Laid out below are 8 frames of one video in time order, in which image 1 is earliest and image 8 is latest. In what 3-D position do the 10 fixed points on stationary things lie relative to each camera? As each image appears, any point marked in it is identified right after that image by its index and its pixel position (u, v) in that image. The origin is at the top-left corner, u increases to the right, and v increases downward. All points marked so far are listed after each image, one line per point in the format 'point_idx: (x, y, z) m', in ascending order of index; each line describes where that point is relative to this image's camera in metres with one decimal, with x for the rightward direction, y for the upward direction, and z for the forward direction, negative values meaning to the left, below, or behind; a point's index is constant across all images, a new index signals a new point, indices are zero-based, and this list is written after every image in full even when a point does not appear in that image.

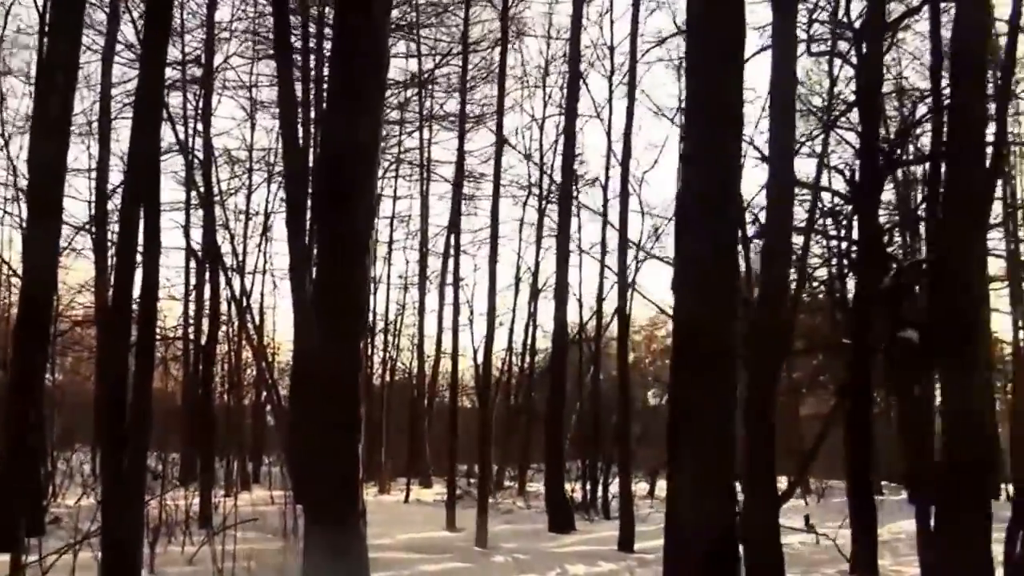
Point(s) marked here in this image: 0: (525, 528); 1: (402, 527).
0: (+0.2, -3.0, +18.2) m
1: (-1.3, -2.9, +17.8) m
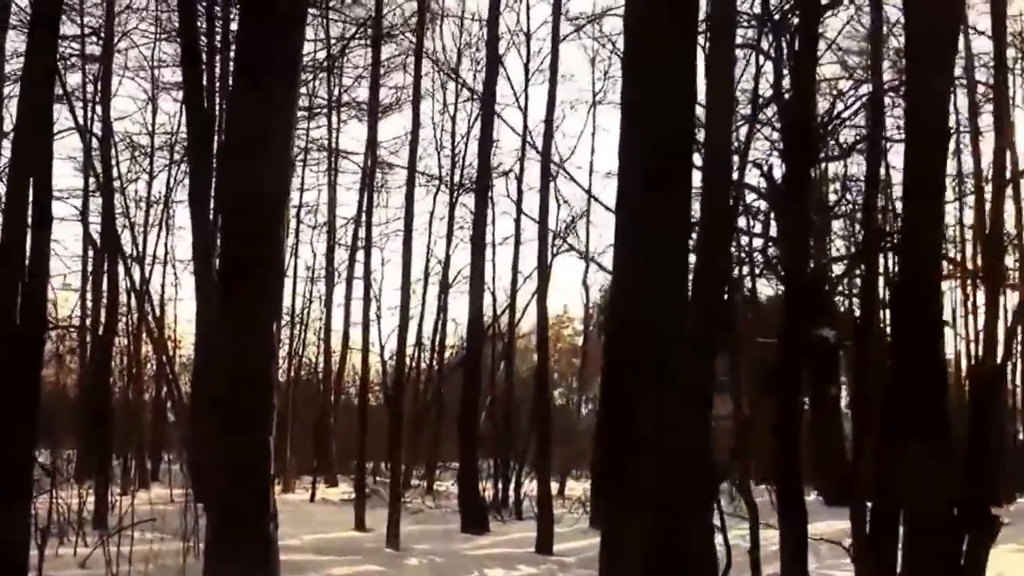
0: (-0.9, -2.9, +17.6) m
1: (-2.4, -2.8, +17.0) m
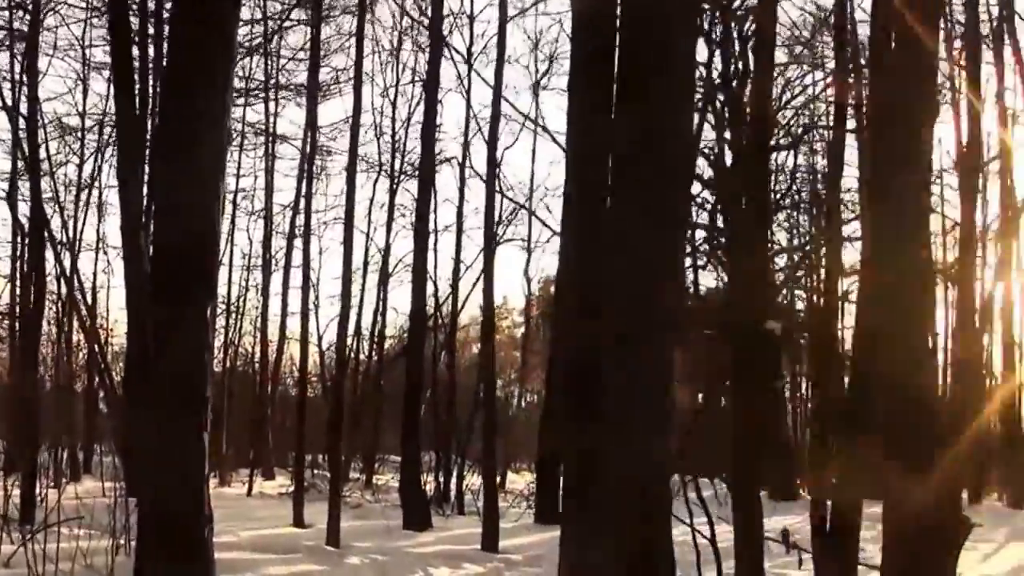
0: (-1.6, -2.8, +17.1) m
1: (-3.1, -2.7, +16.5) m
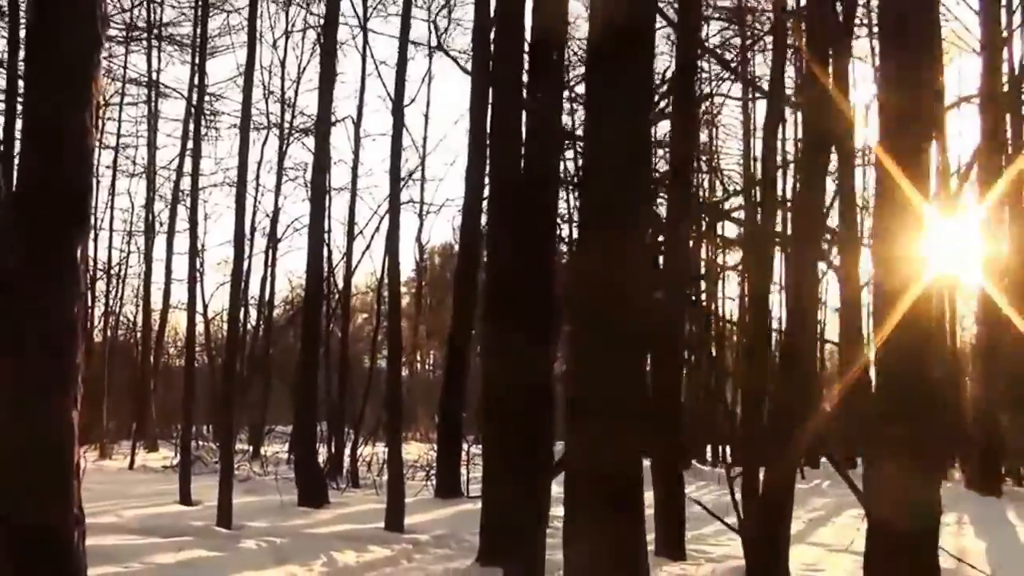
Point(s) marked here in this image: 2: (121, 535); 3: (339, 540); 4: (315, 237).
0: (-2.7, -2.4, +16.1) m
1: (-4.1, -2.3, +15.4) m
2: (-3.0, -1.9, +11.0) m
3: (-1.3, -1.9, +10.9) m
4: (-2.3, +0.6, +16.9) m
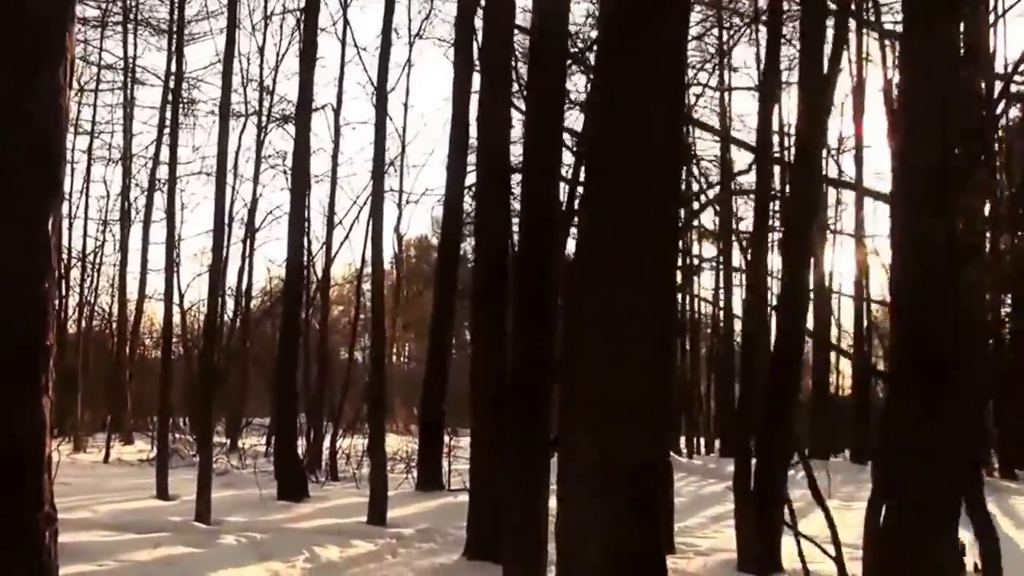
0: (-2.9, -2.3, +15.8) m
1: (-4.3, -2.2, +15.1) m
2: (-3.1, -1.8, +10.7) m
3: (-1.4, -1.8, +10.6) m
4: (-2.5, +0.7, +16.6) m
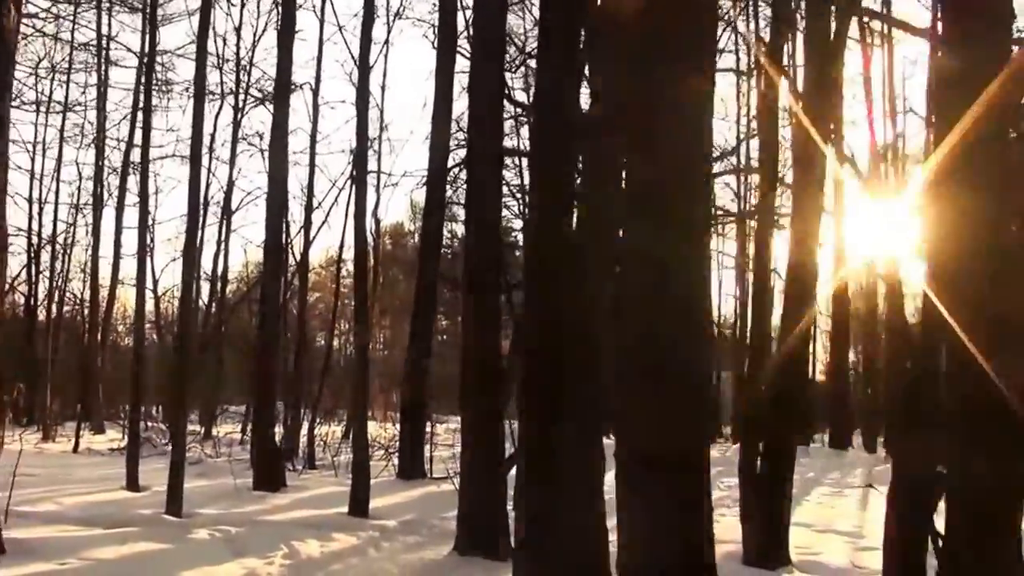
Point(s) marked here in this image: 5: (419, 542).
0: (-3.0, -2.1, +15.2) m
1: (-4.4, -2.0, +14.4) m
2: (-3.1, -1.6, +10.0) m
3: (-1.5, -1.7, +10.0) m
4: (-2.7, +0.9, +15.9) m
5: (-0.6, -1.8, +10.0) m
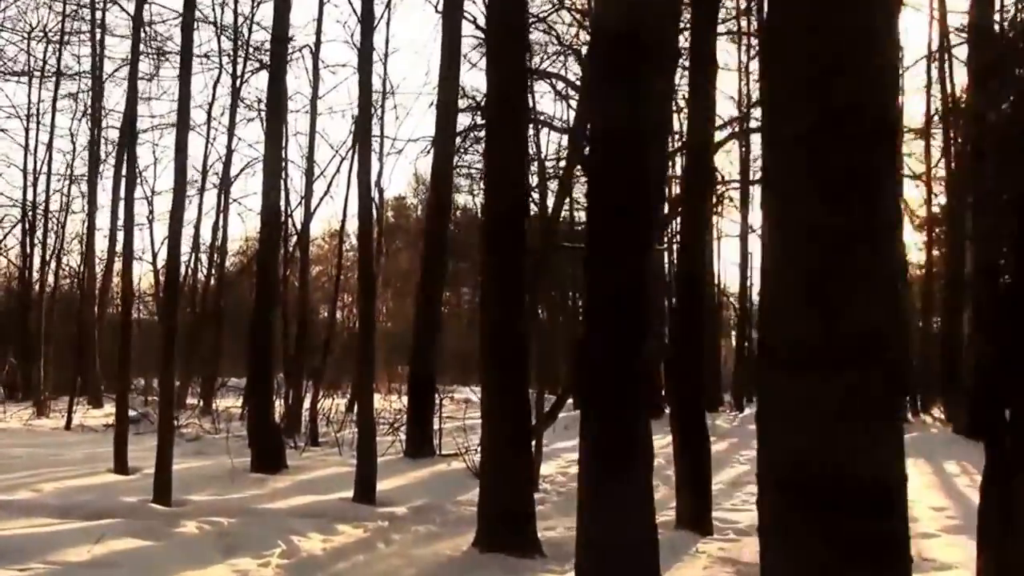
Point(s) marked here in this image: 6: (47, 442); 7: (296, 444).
0: (-2.9, -1.7, +14.2) m
1: (-4.3, -1.7, +13.5) m
2: (-3.0, -1.4, +9.1) m
3: (-1.3, -1.4, +9.0) m
4: (-2.5, +1.3, +14.9) m
5: (-0.5, -1.5, +9.1) m
6: (-5.8, -1.9, +18.1) m
7: (-2.7, -2.0, +18.2) m
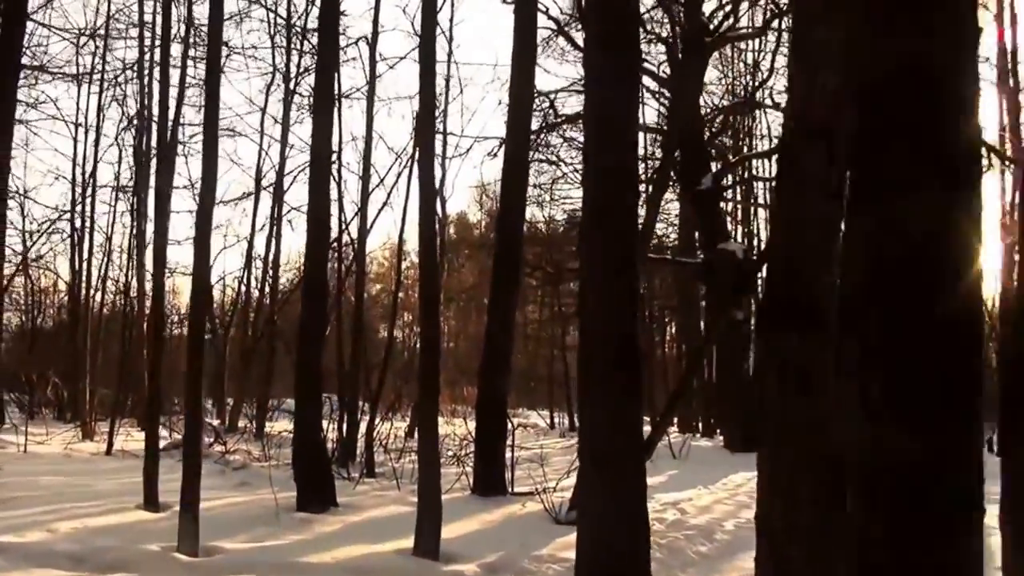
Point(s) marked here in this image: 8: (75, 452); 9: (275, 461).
0: (-2.2, -1.8, +12.6) m
1: (-3.6, -1.8, +11.9) m
2: (-2.5, -1.5, +7.5) m
3: (-0.8, -1.5, +7.3) m
4: (-1.8, +1.1, +13.3) m
5: (0.0, -1.6, +7.3) m
6: (-5.0, -2.1, +16.6) m
7: (-1.9, -2.1, +16.6) m
8: (-6.0, -2.2, +19.8) m
9: (-2.9, -2.1, +17.6) m
